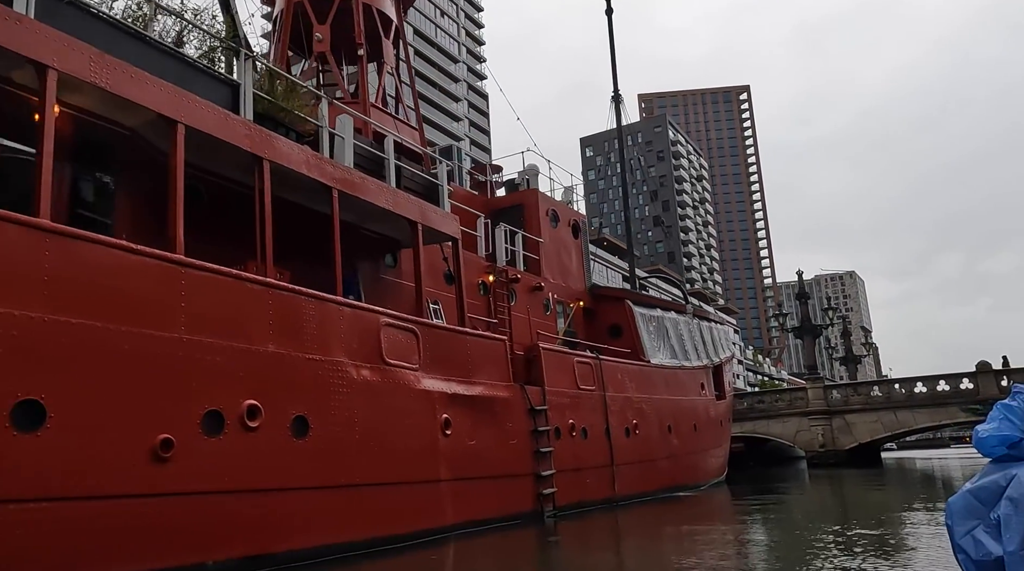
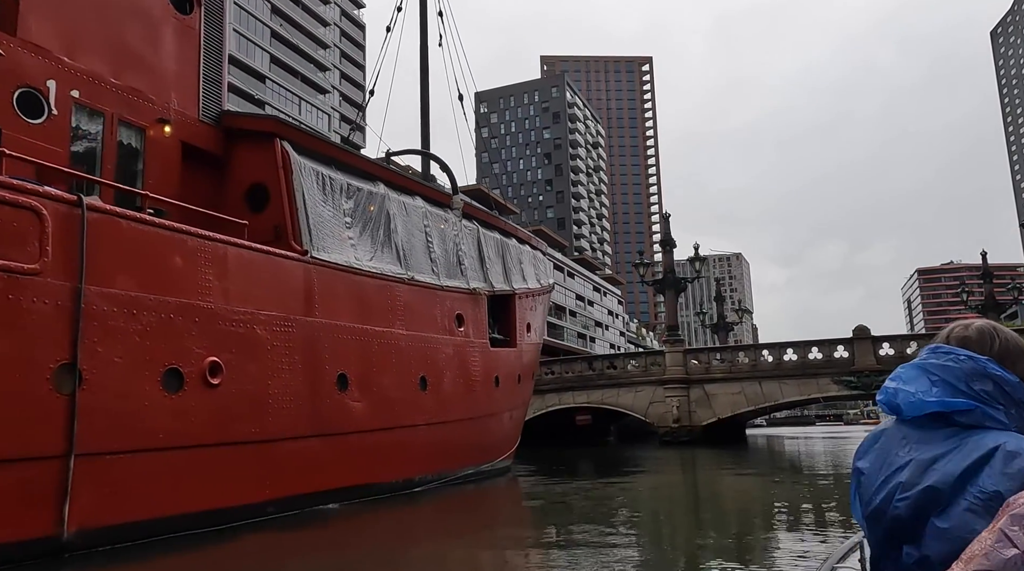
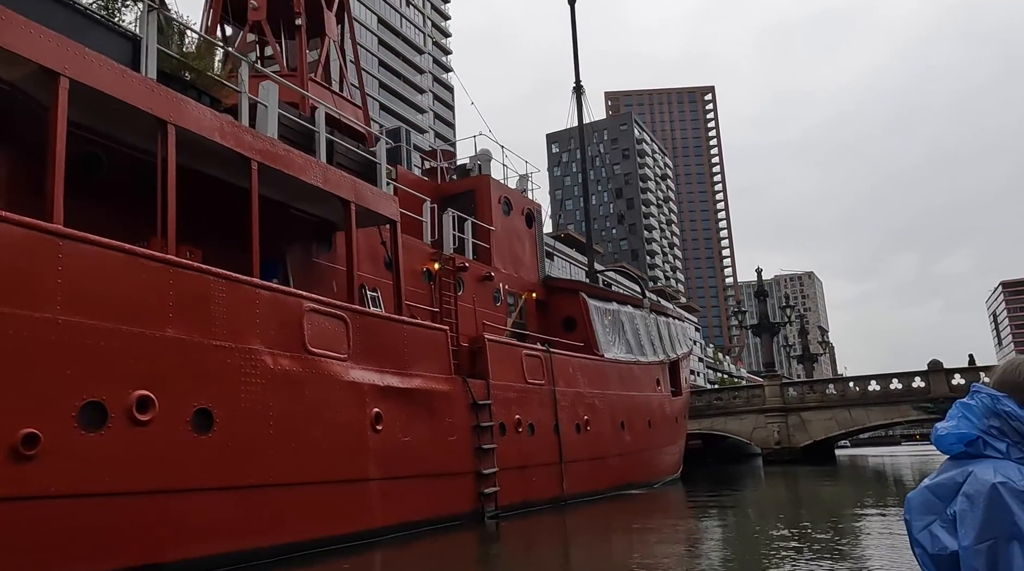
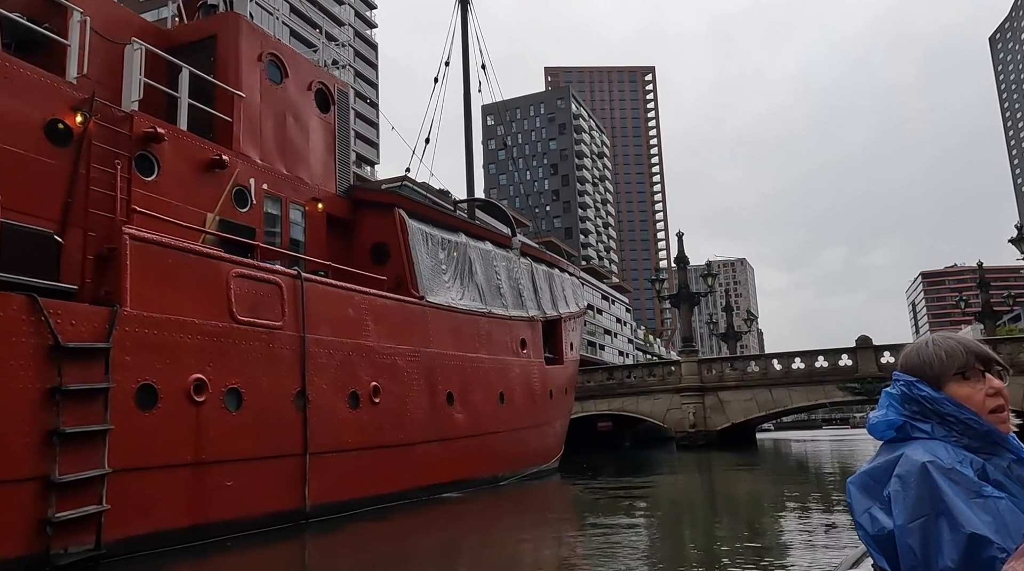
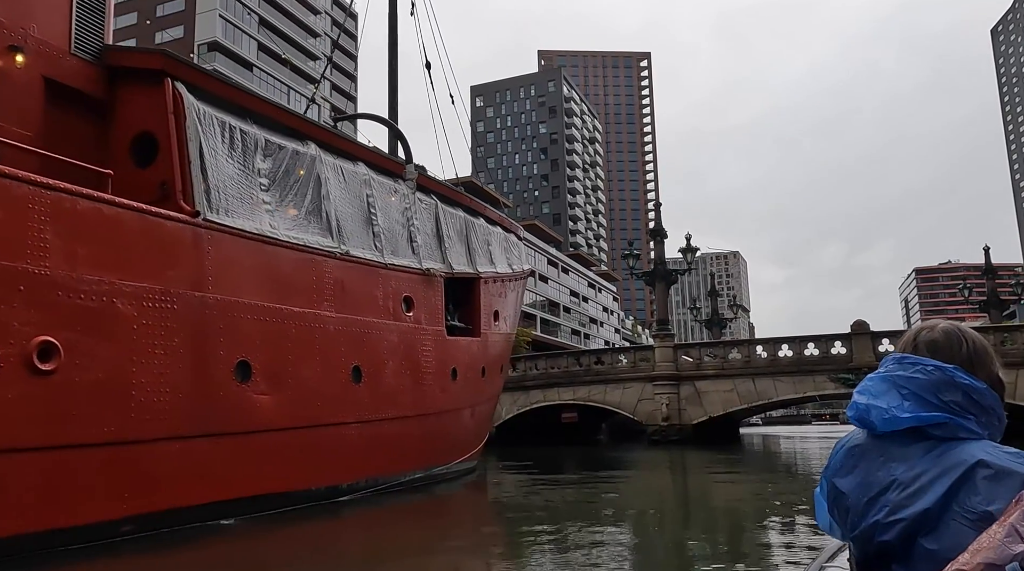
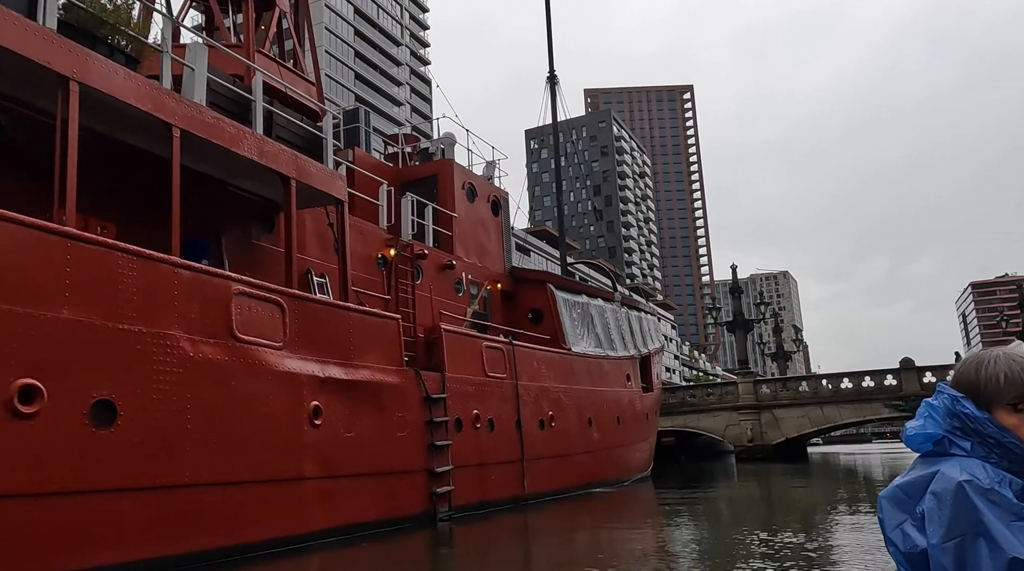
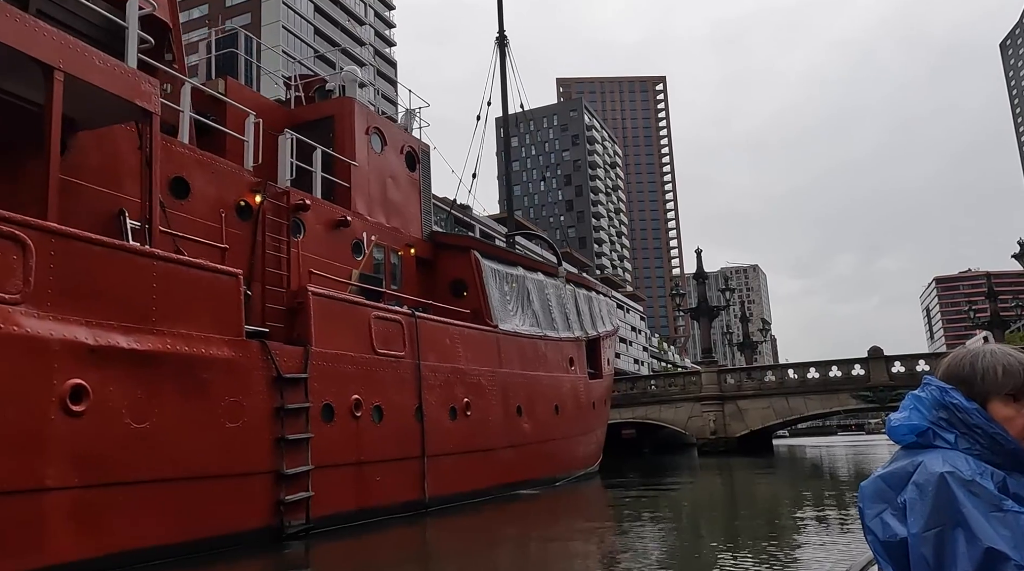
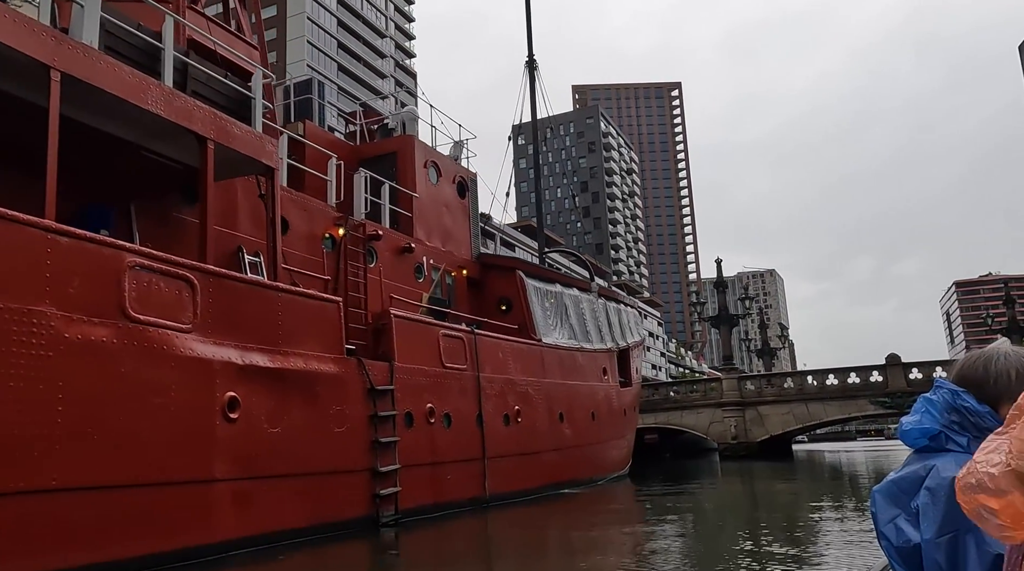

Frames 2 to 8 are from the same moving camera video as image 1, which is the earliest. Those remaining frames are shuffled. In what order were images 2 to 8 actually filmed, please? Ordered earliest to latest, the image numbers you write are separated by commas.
3, 6, 8, 7, 4, 2, 5
